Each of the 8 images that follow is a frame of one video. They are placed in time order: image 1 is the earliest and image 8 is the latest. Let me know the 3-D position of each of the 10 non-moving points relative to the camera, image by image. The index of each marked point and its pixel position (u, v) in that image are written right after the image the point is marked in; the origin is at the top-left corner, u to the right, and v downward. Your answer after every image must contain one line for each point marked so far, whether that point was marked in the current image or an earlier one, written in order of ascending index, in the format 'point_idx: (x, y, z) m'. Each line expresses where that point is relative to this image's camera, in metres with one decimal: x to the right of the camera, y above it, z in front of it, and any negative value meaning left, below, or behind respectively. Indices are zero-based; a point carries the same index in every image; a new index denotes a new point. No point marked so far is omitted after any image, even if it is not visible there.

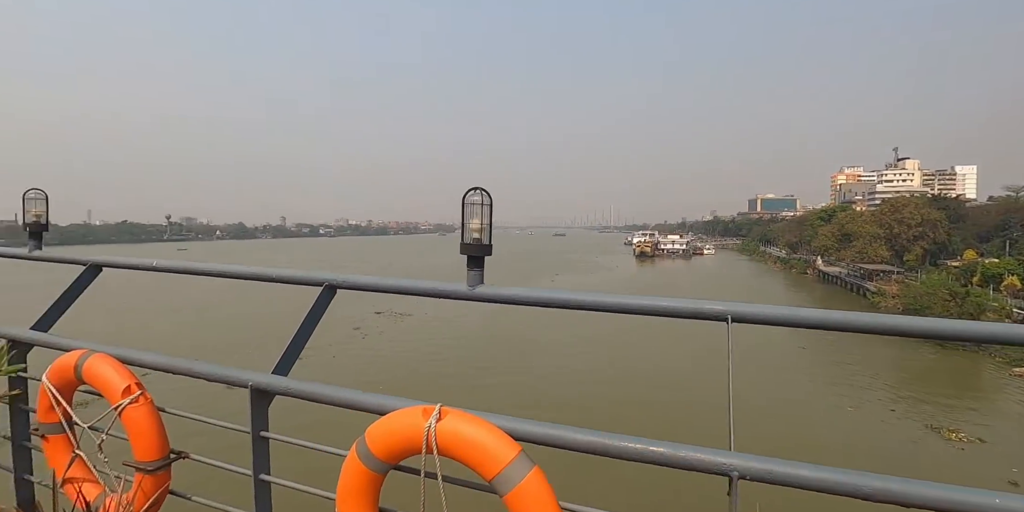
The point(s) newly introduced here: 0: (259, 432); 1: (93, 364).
0: (-0.8, -0.5, +1.8) m
1: (-1.4, -0.4, +1.9) m
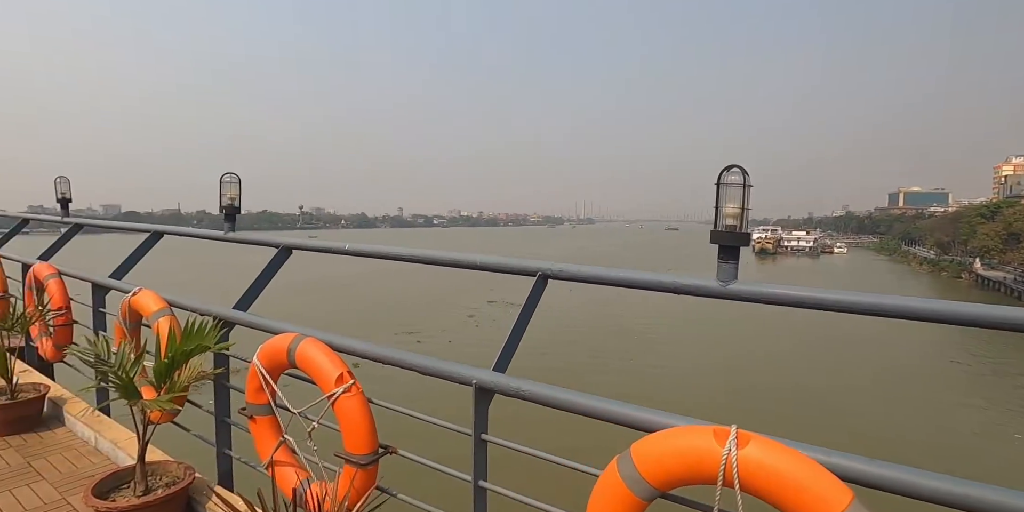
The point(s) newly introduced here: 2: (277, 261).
0: (-0.1, -0.5, +1.6) m
1: (-0.7, -0.3, +1.8) m
2: (-1.1, 0.0, +2.6) m
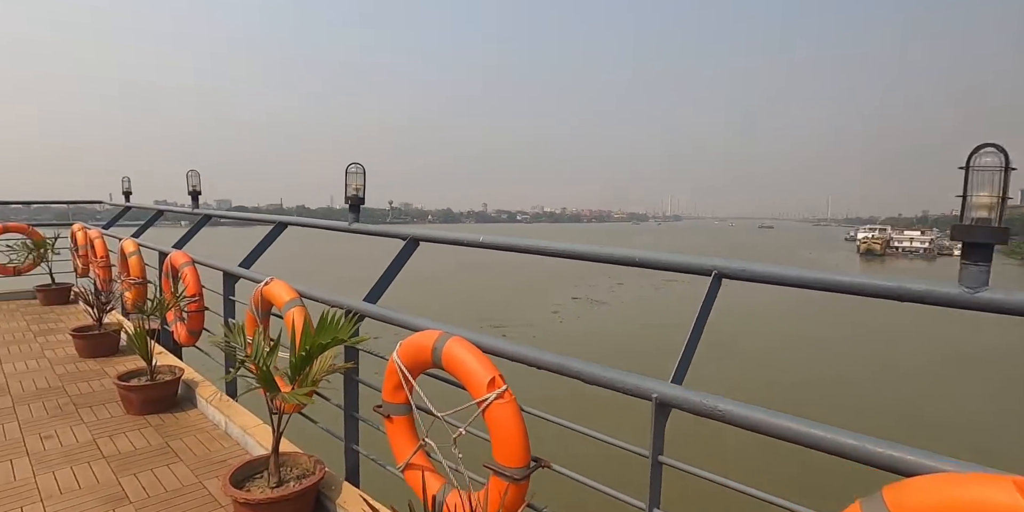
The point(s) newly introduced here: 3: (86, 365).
0: (+0.3, -0.5, +1.4) m
1: (-0.2, -0.3, +1.7) m
2: (-0.5, 0.0, +2.5) m
3: (-3.1, -0.8, +4.2) m
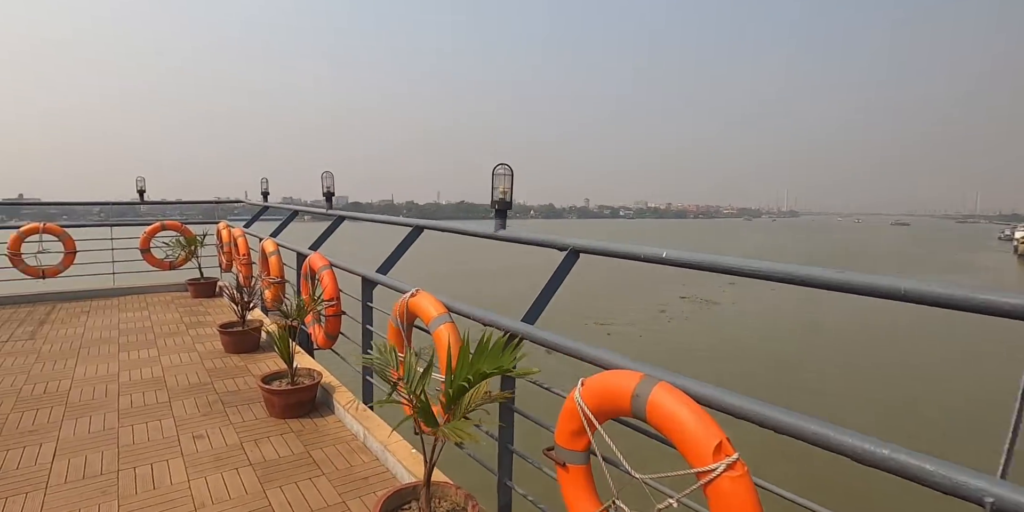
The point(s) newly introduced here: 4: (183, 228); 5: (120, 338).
0: (+0.8, -0.6, +0.9) m
1: (+0.3, -0.3, +1.4) m
2: (+0.2, 0.0, +2.2) m
3: (-2.1, -0.8, +4.3) m
4: (-4.0, +0.3, +6.9) m
5: (-3.3, -0.7, +4.9) m
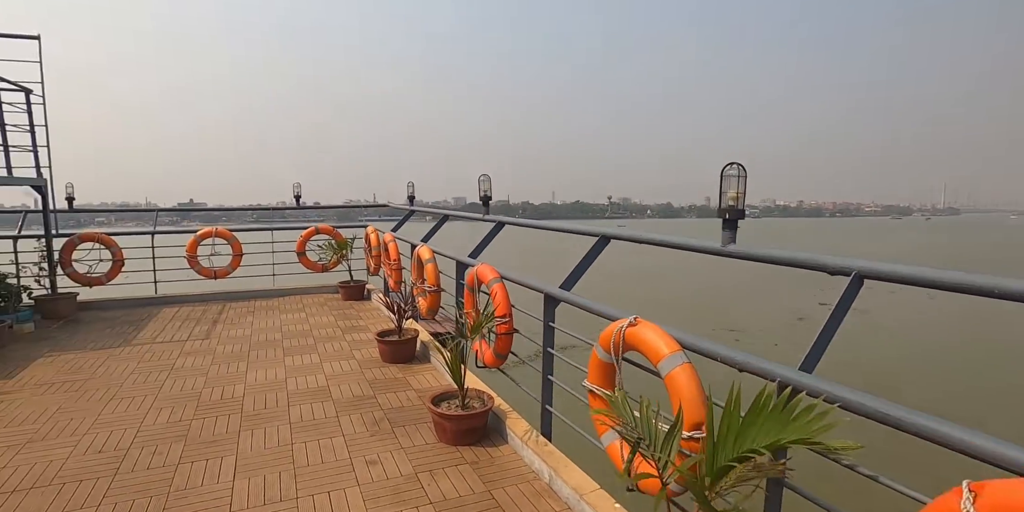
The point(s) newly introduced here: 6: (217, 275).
0: (+1.3, -0.6, +0.3) m
1: (+1.0, -0.4, +0.8) m
2: (+1.0, -0.1, +1.7) m
3: (-0.9, -0.8, +4.2) m
4: (-2.2, +0.3, +7.1) m
5: (-2.0, -0.7, +4.9) m
6: (-3.4, -0.2, +6.6) m
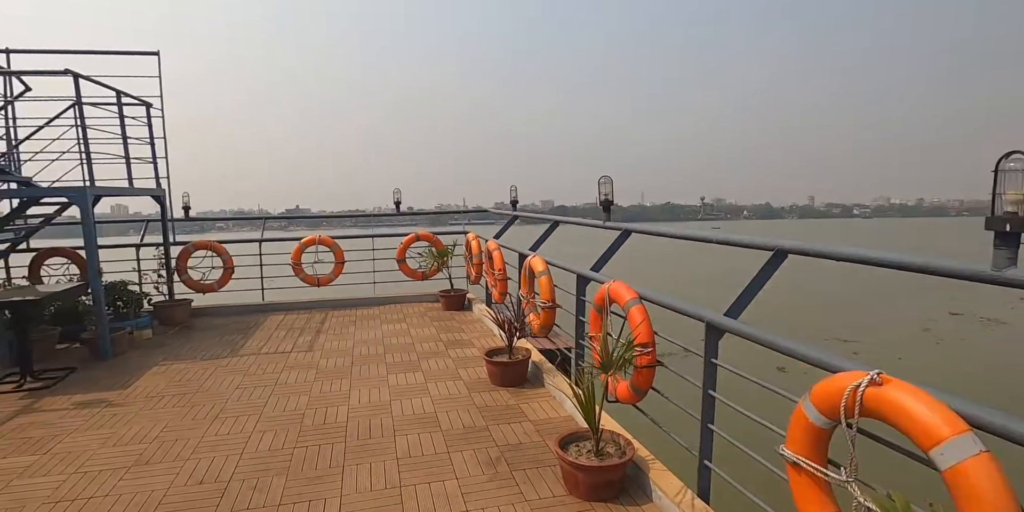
0: (+1.5, -0.7, -0.4) m
1: (+1.2, -0.5, +0.1) m
2: (+1.4, -0.2, +1.0) m
3: (-0.1, -0.9, +3.8) m
4: (-0.9, +0.2, +6.8) m
5: (-1.0, -0.8, +4.7) m
6: (-2.2, -0.3, +6.5) m
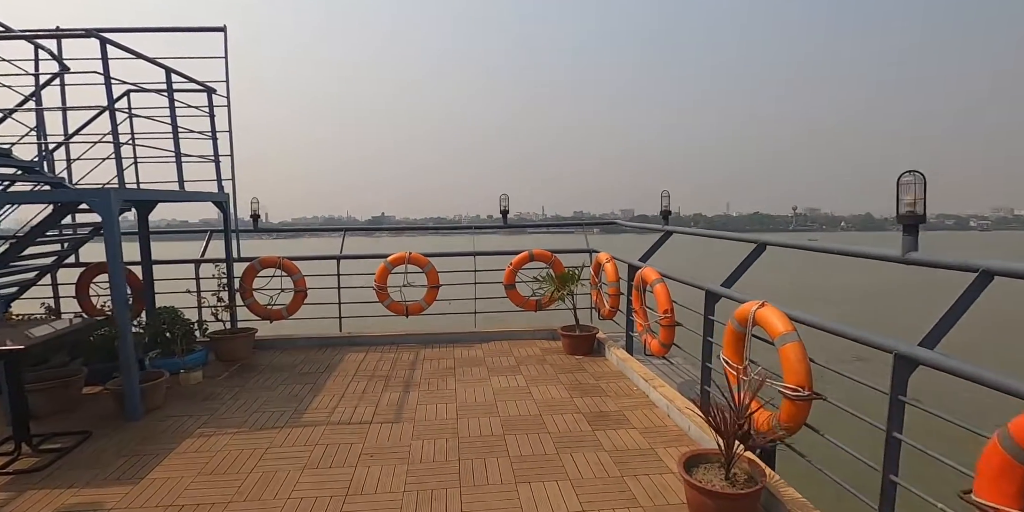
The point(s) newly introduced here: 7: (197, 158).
0: (+1.8, -0.9, -2.2) m
1: (+1.6, -0.6, -1.6) m
2: (+1.9, -0.4, -0.8) m
3: (+0.8, -1.1, +2.1) m
4: (+0.4, 0.0, +5.3) m
5: (0.0, -1.0, +3.2) m
6: (-0.9, -0.5, +5.2) m
7: (-2.6, +0.8, +4.7) m
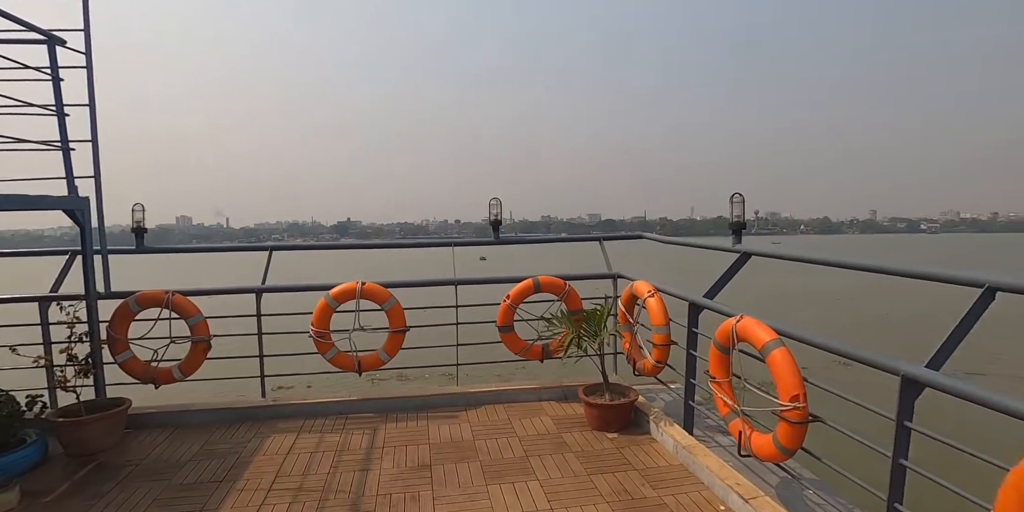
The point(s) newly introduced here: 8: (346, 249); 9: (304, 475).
0: (+2.3, -1.0, -3.7) m
1: (+2.0, -0.8, -3.1) m
2: (+2.2, -0.5, -2.2) m
3: (+1.0, -1.3, +0.6) m
4: (+0.4, -0.2, +3.8) m
5: (+0.1, -1.2, +1.6) m
6: (-0.9, -0.7, +3.6) m
7: (-2.6, +0.6, +3.0) m
8: (-1.4, +0.1, +4.7) m
9: (-1.0, -1.1, +2.8) m
